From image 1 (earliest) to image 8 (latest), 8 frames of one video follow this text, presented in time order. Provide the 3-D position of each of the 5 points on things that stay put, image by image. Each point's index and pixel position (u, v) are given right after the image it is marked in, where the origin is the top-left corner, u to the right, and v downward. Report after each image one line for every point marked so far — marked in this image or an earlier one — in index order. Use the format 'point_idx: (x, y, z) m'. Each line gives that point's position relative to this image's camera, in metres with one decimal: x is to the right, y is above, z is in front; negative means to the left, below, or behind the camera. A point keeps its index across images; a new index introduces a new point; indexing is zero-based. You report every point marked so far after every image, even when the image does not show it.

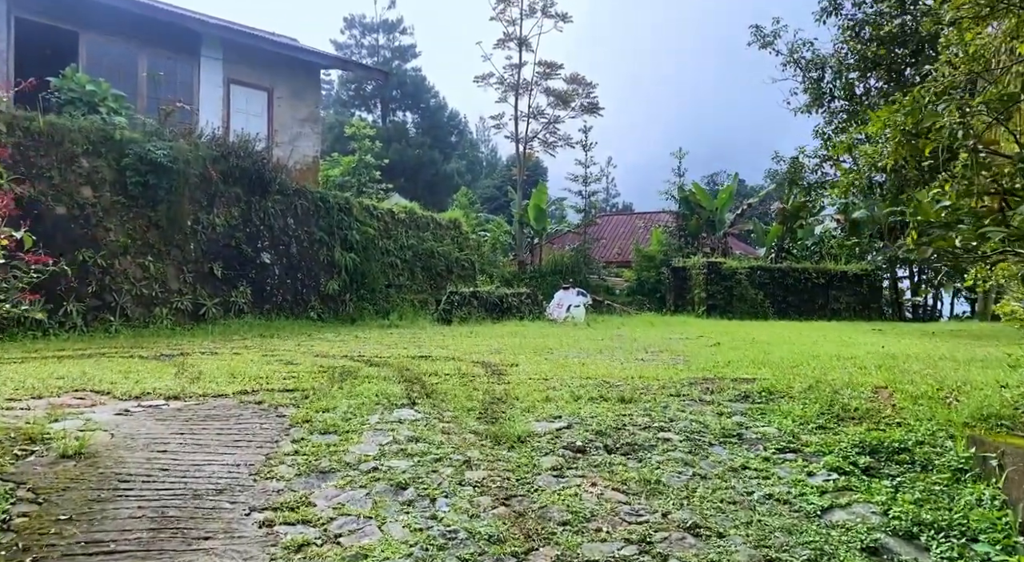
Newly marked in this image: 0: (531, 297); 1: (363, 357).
0: (+0.3, -0.2, +11.6) m
1: (-0.9, -0.5, +5.0) m
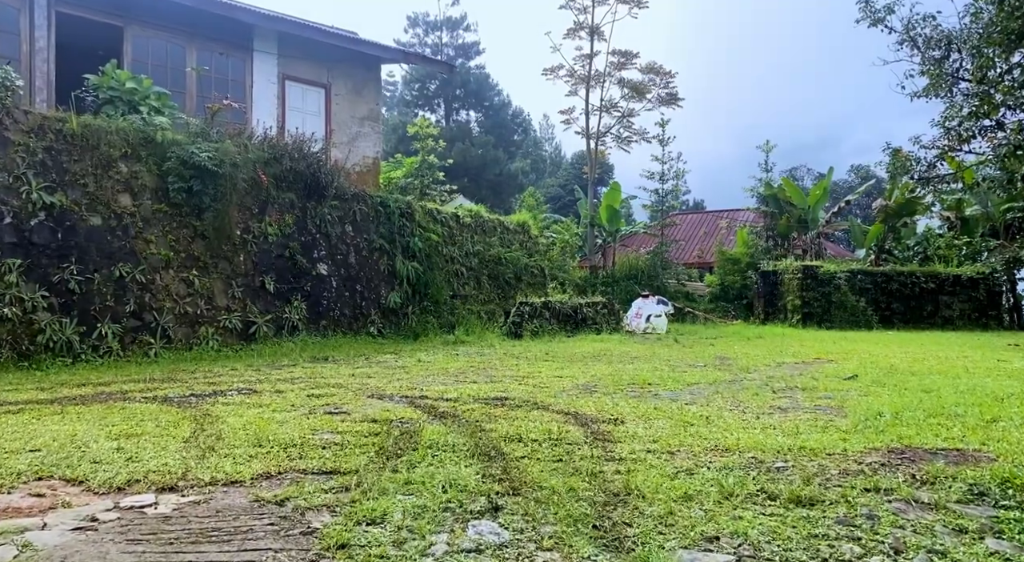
0: (+1.3, -0.3, +10.5) m
1: (-0.4, -0.6, +4.1) m
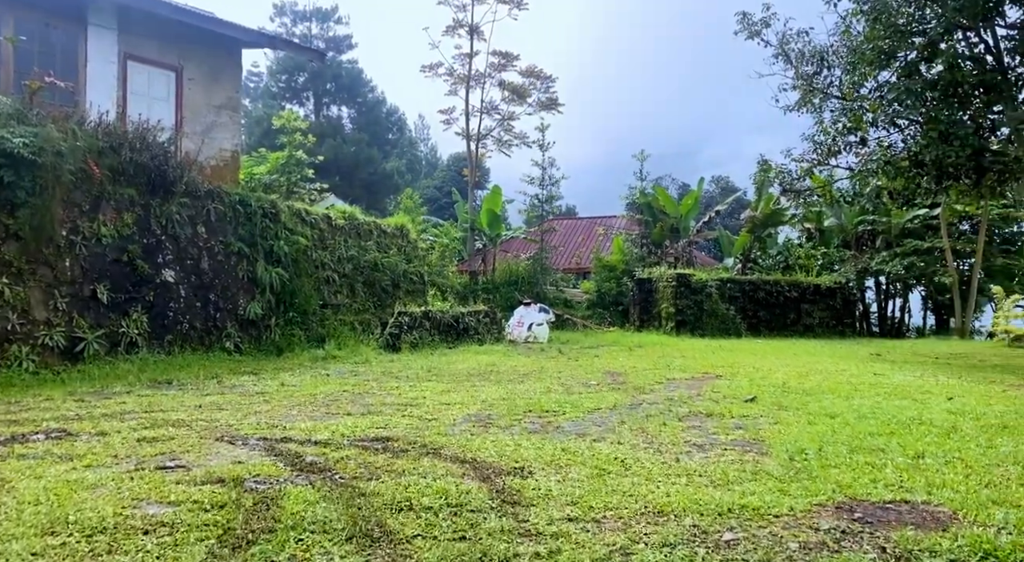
0: (-0.3, -0.4, +10.0) m
1: (-0.9, -0.7, +3.4) m
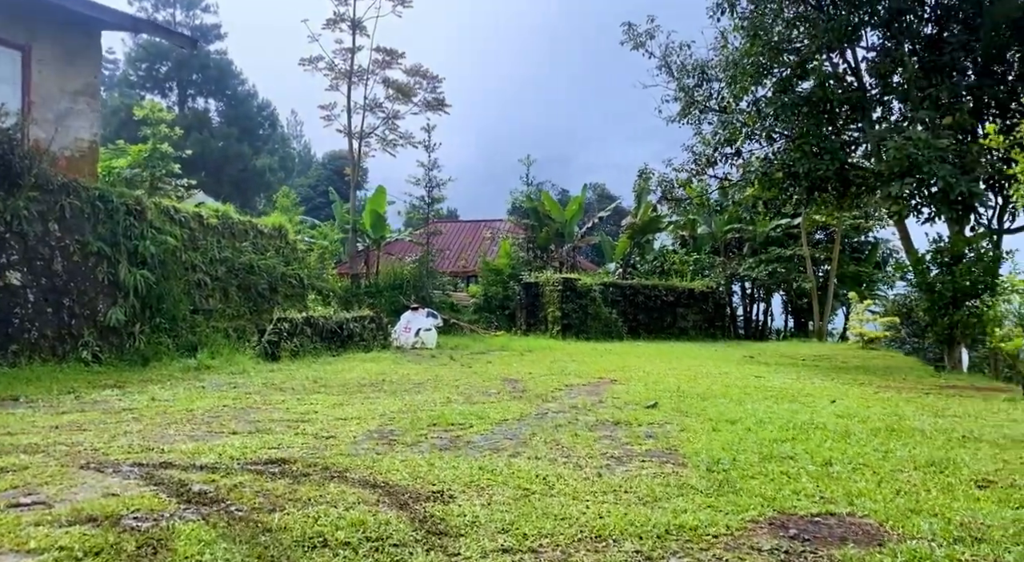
0: (-1.6, -0.5, +9.7) m
1: (-1.2, -0.7, +3.0) m
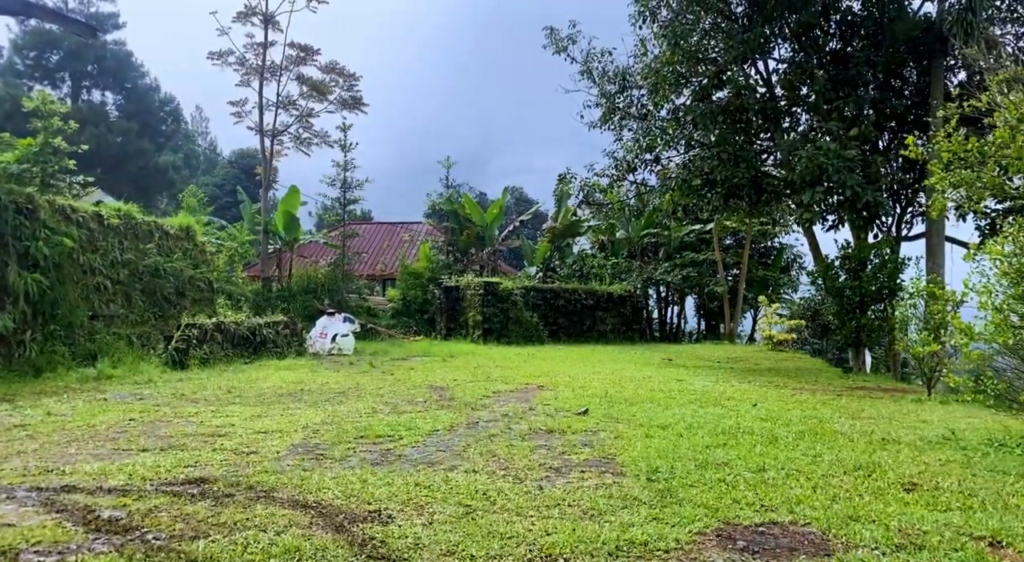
0: (-2.5, -0.5, +9.4) m
1: (-1.4, -0.7, +2.8) m
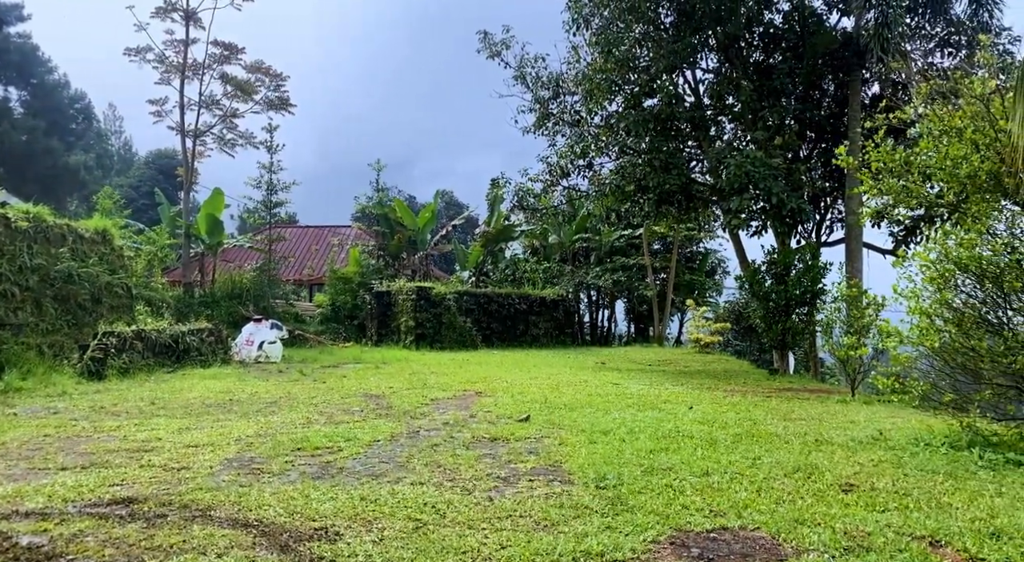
0: (-3.2, -0.5, +9.1) m
1: (-1.6, -0.8, +2.6) m
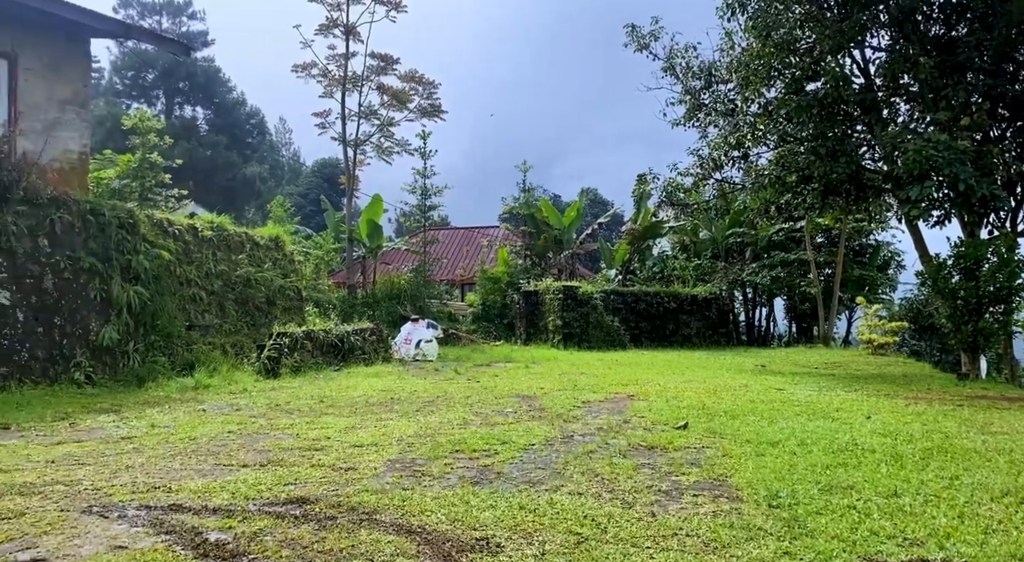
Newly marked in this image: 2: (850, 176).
0: (-1.5, -0.6, +9.4) m
1: (-1.1, -0.8, +2.7) m
2: (+3.2, +1.0, +7.9) m
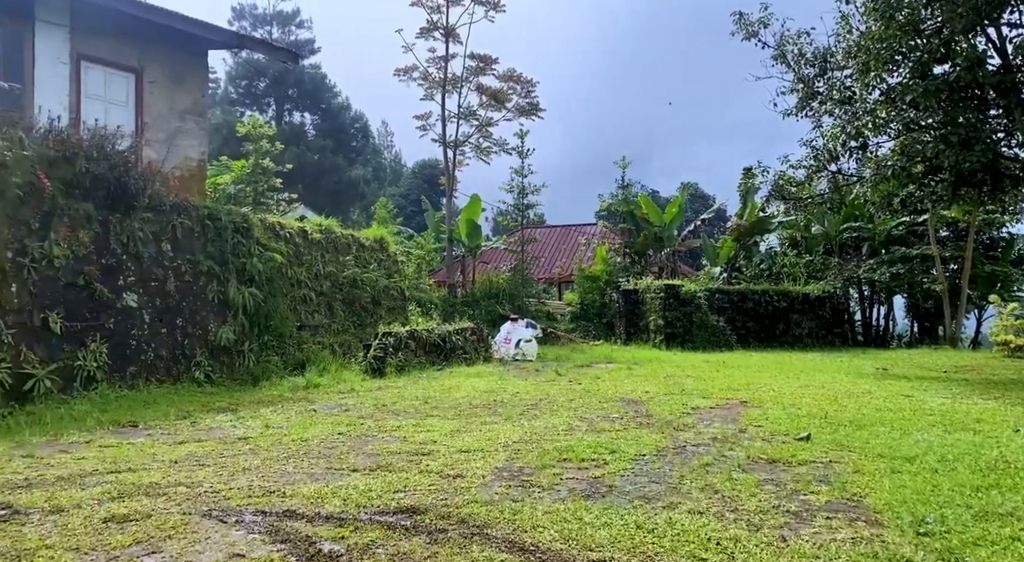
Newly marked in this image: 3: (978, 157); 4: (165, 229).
0: (-0.4, -0.6, +9.4) m
1: (-0.7, -0.8, +2.7) m
2: (+4.1, +1.0, +7.3) m
3: (+4.0, +1.1, +7.1) m
4: (-2.8, +0.4, +6.6) m
